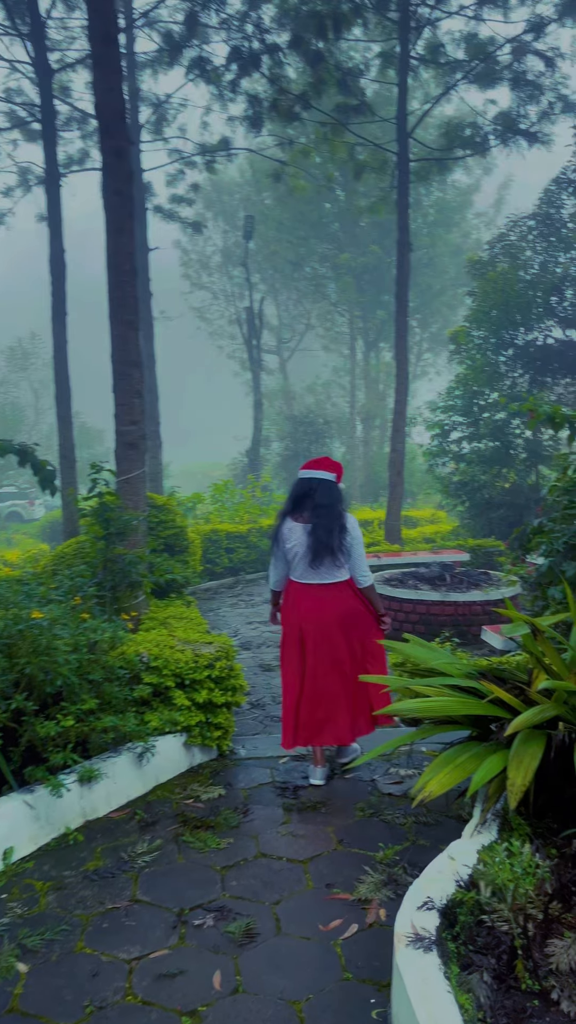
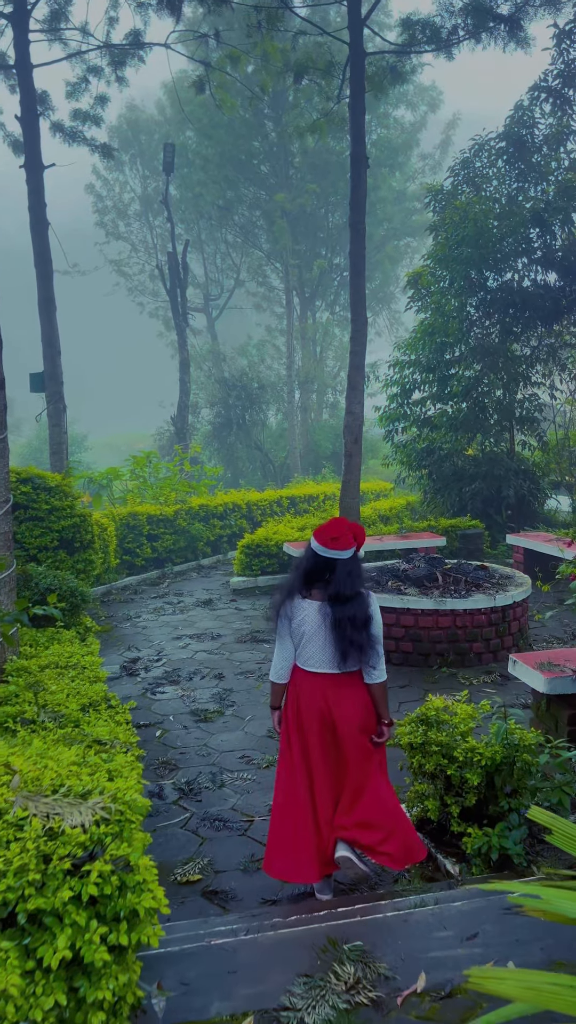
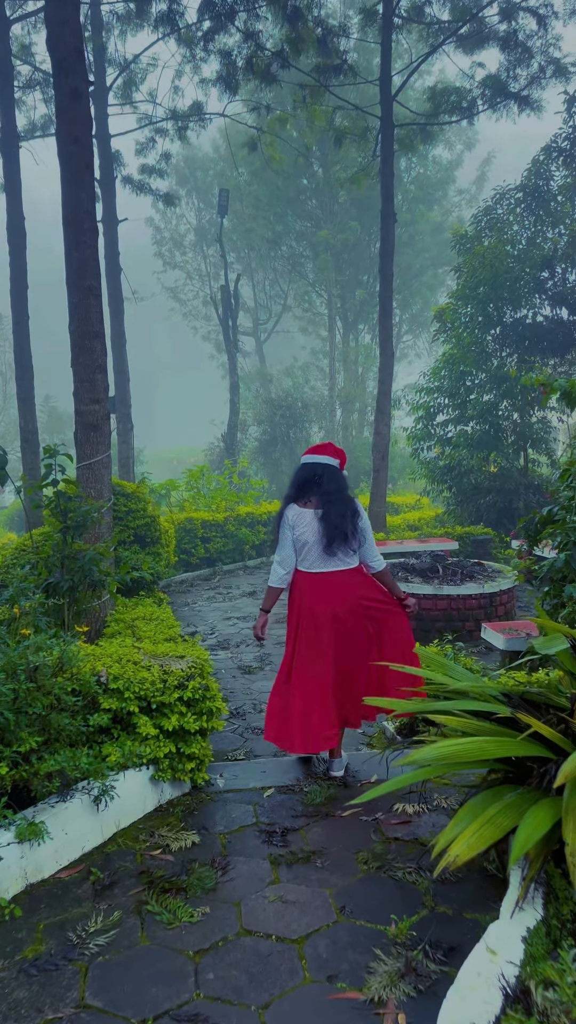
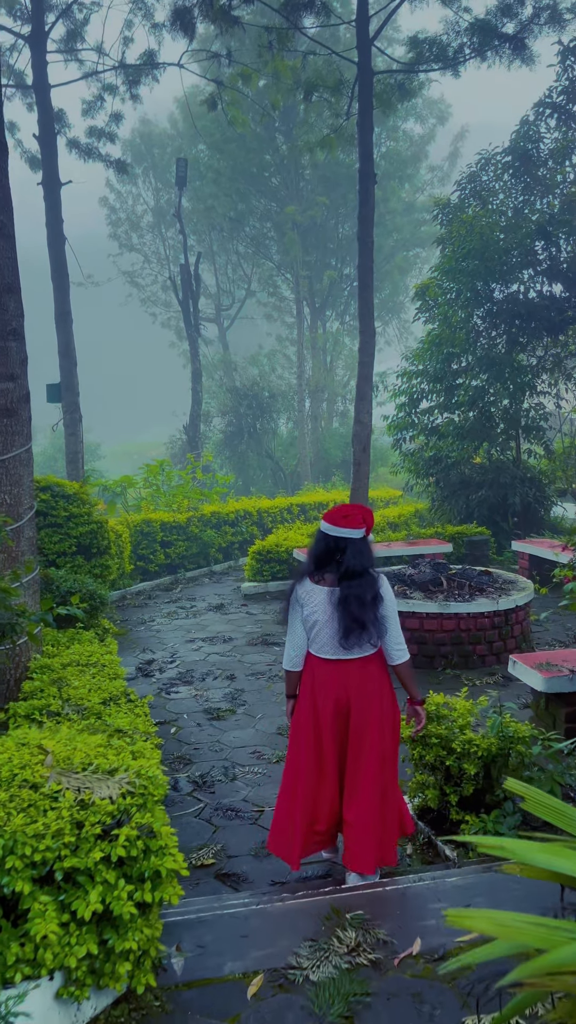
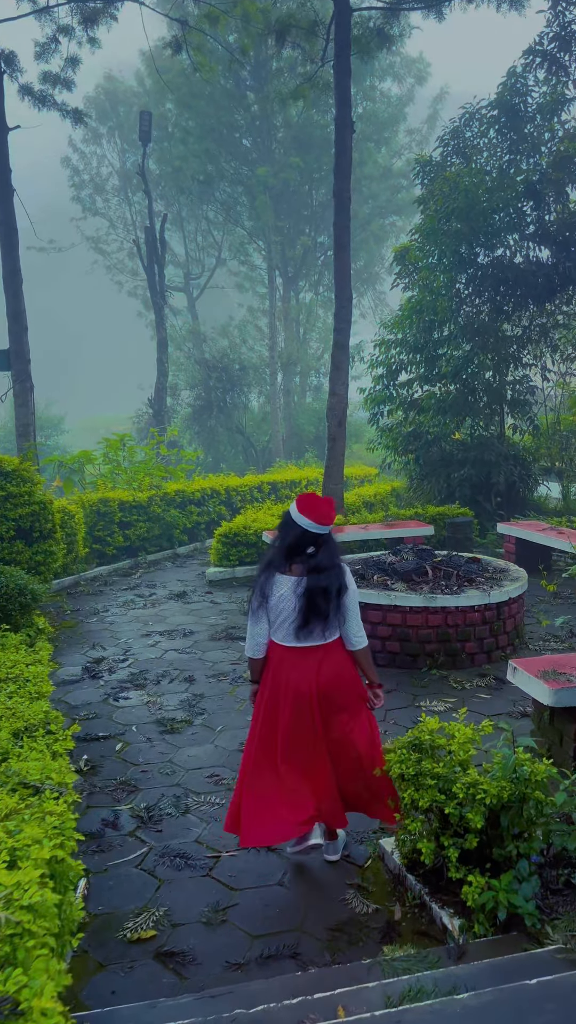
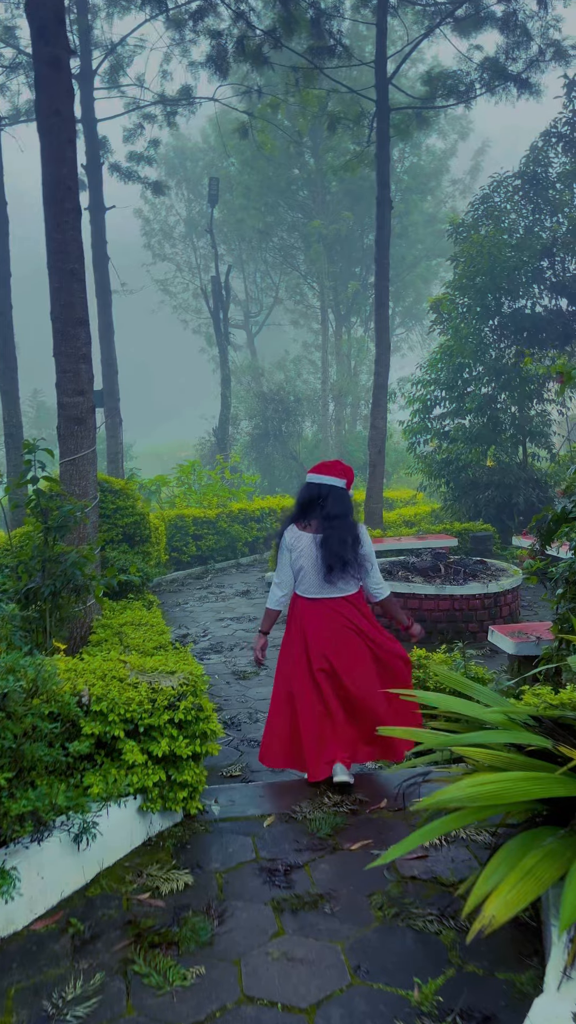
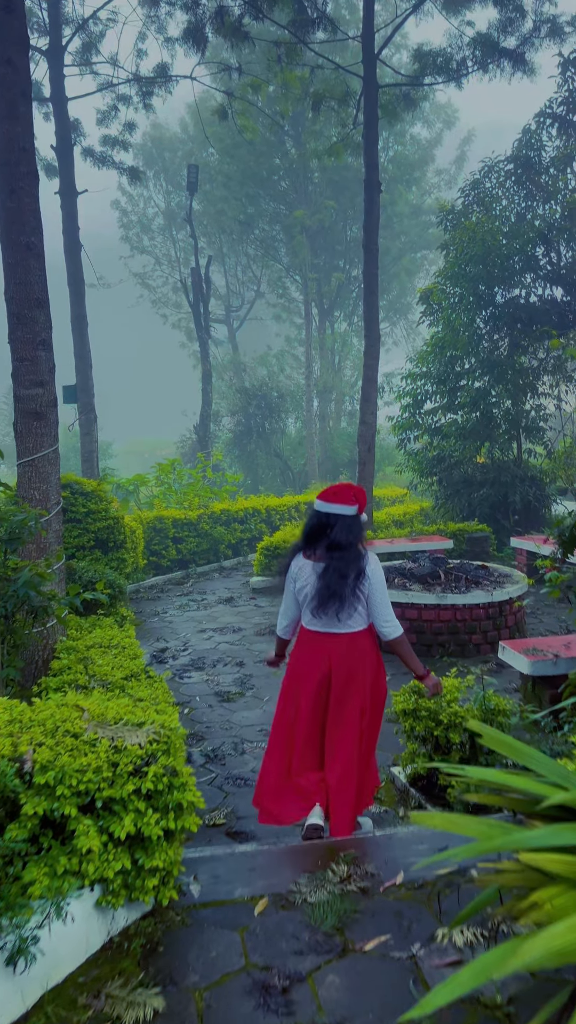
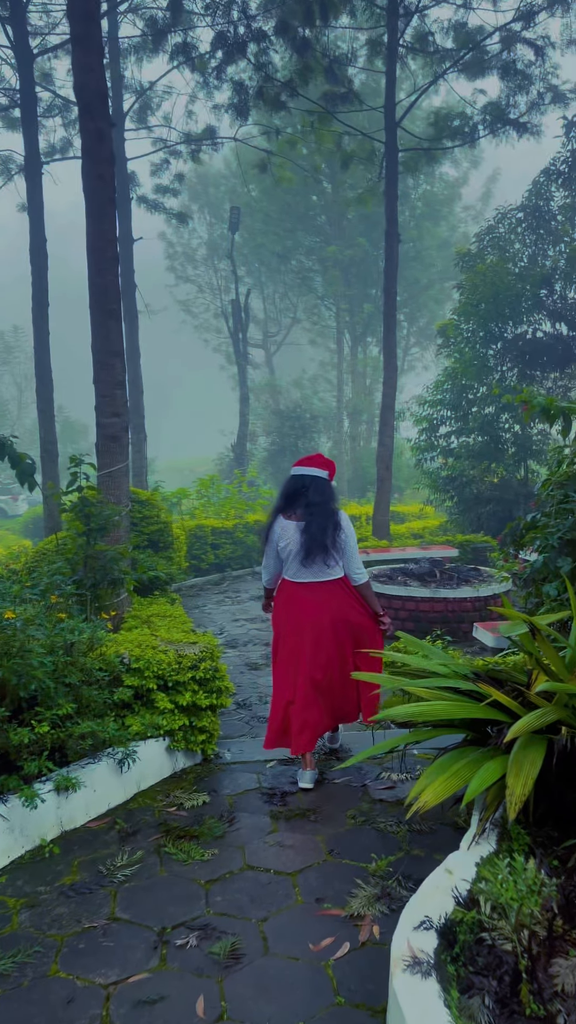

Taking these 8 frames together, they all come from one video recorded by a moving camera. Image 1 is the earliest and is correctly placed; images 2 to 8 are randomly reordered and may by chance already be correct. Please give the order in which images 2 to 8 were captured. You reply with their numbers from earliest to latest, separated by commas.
8, 3, 6, 7, 4, 2, 5
